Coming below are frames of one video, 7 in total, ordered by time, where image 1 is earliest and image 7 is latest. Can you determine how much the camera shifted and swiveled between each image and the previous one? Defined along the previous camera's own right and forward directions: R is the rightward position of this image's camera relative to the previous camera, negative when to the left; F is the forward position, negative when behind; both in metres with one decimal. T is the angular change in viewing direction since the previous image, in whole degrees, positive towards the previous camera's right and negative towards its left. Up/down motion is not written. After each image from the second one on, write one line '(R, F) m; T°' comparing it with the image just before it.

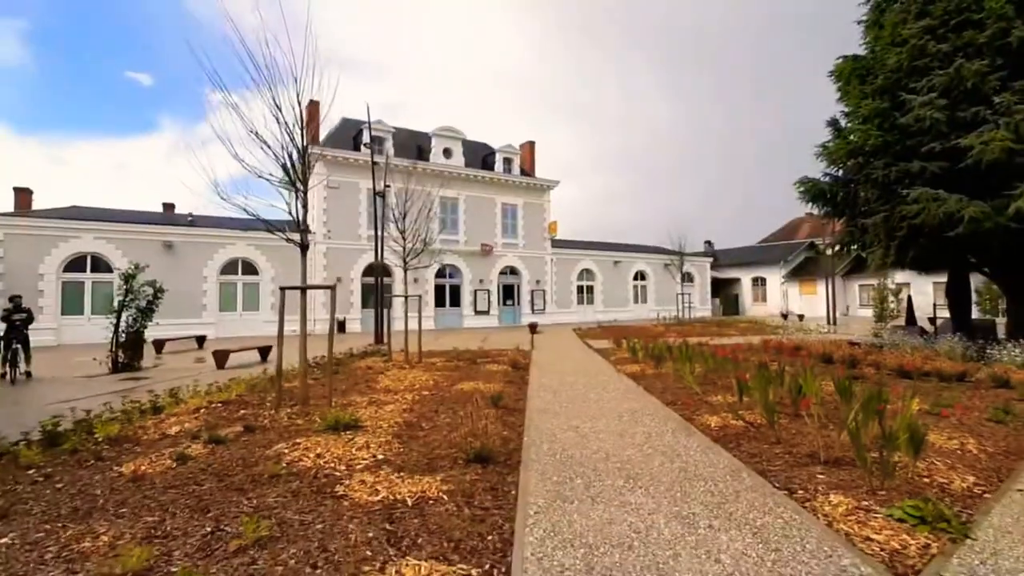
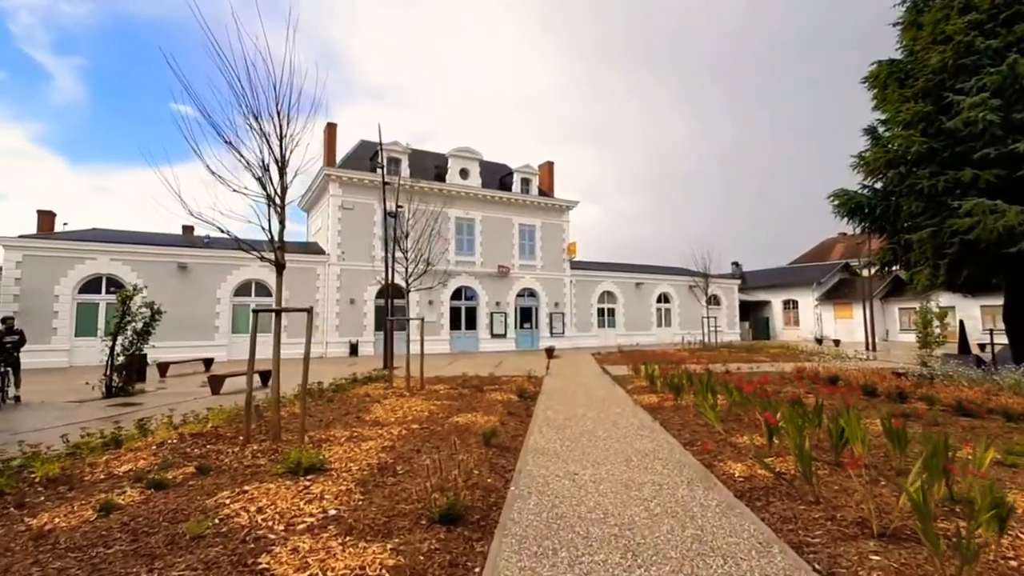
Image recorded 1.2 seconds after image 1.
(+0.4, +0.7) m; -3°
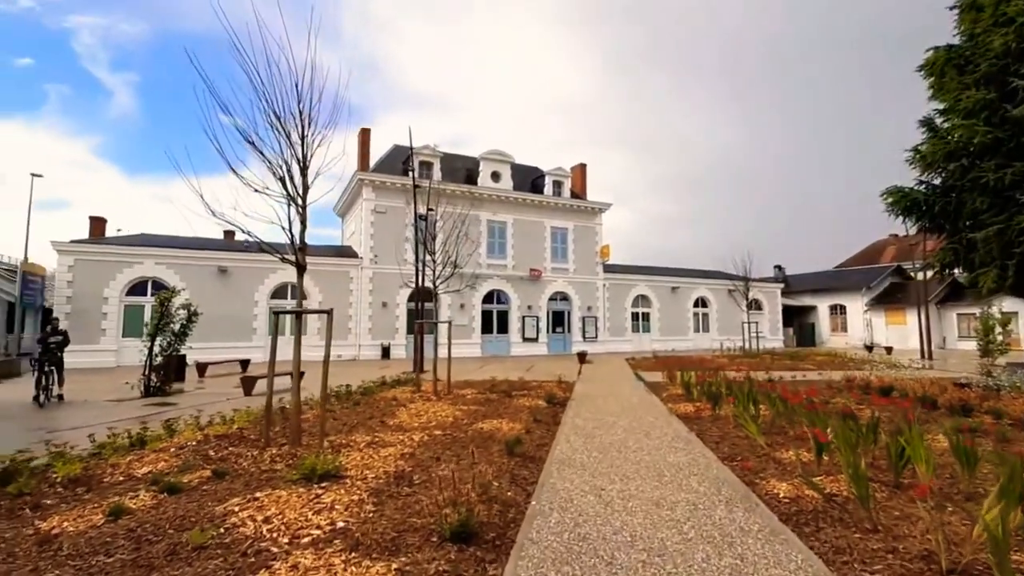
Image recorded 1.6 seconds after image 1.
(+0.1, +0.3) m; -4°
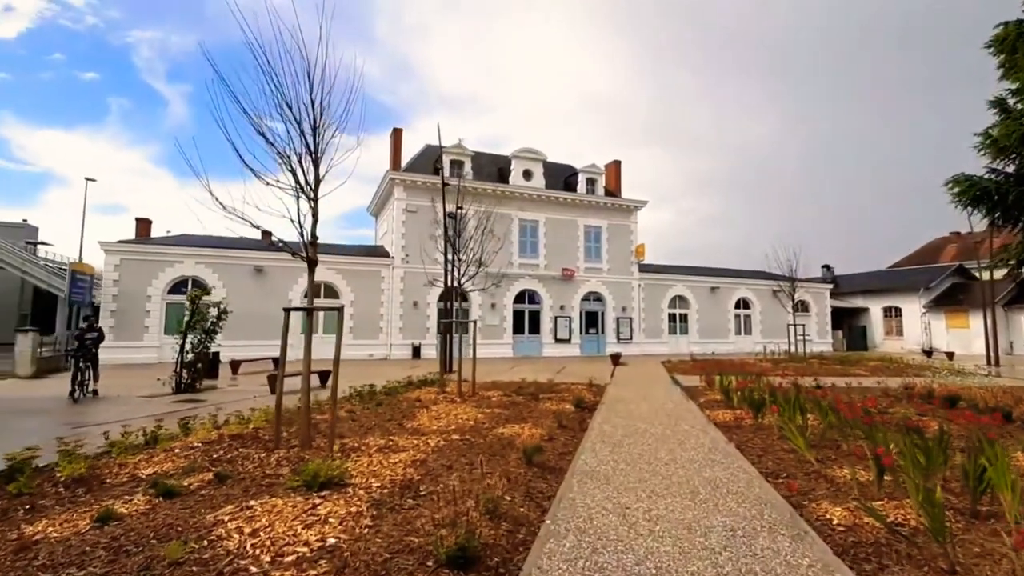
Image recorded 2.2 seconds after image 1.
(+0.2, +0.4) m; -4°
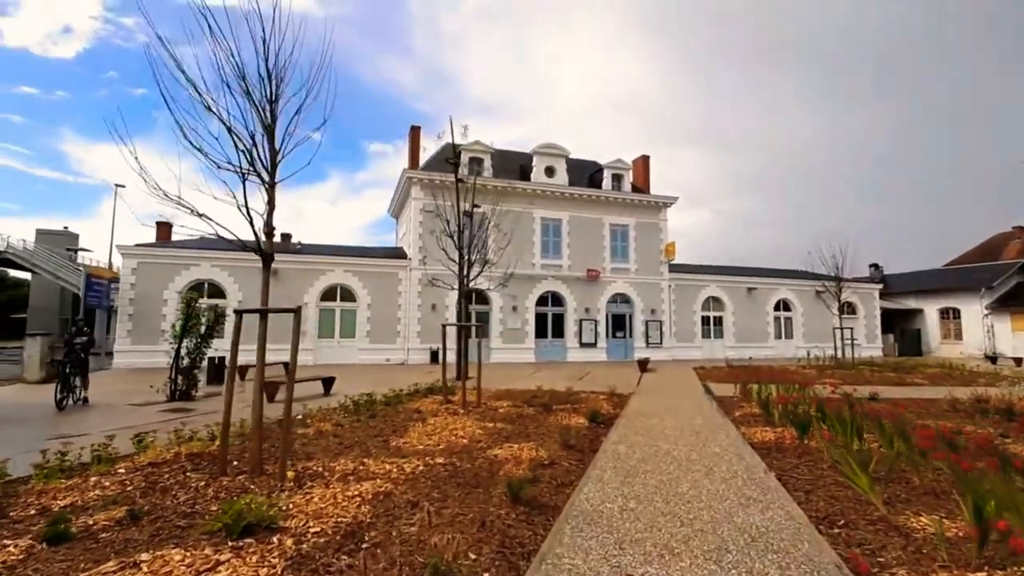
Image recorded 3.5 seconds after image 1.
(+0.4, +1.0) m; -4°
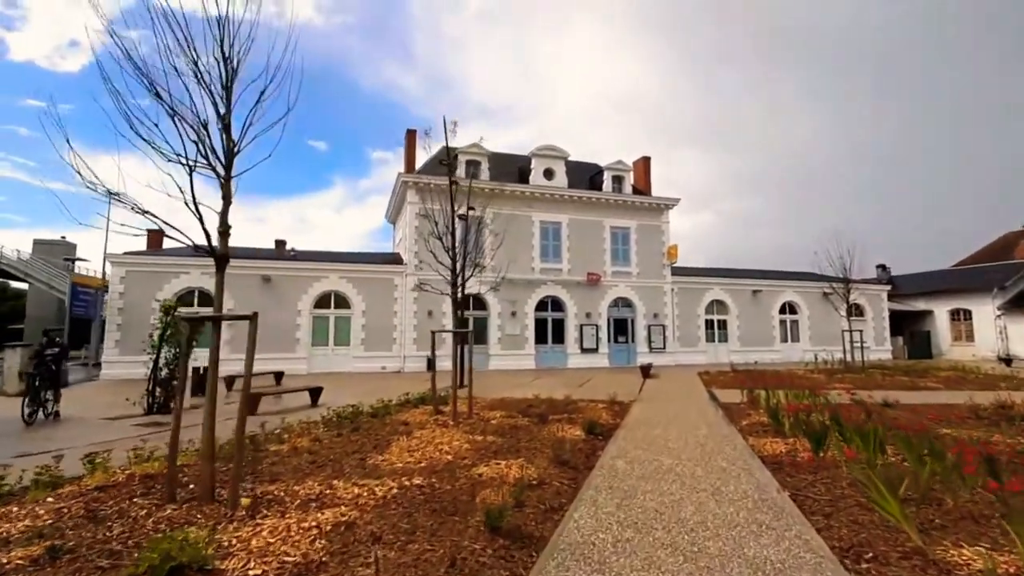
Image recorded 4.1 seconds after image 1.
(+0.2, +0.5) m; 0°
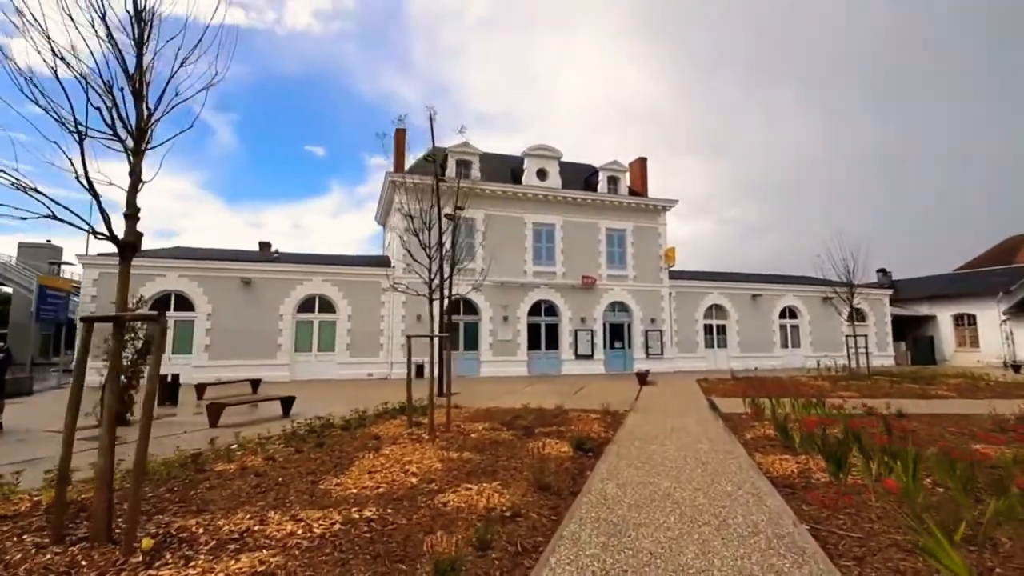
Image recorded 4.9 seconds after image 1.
(+0.2, +0.7) m; 0°
